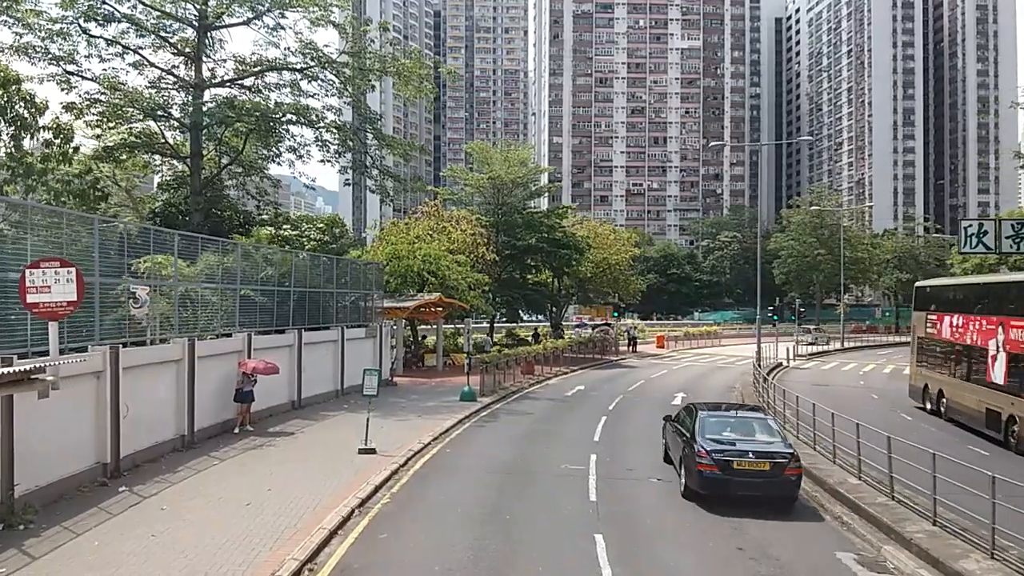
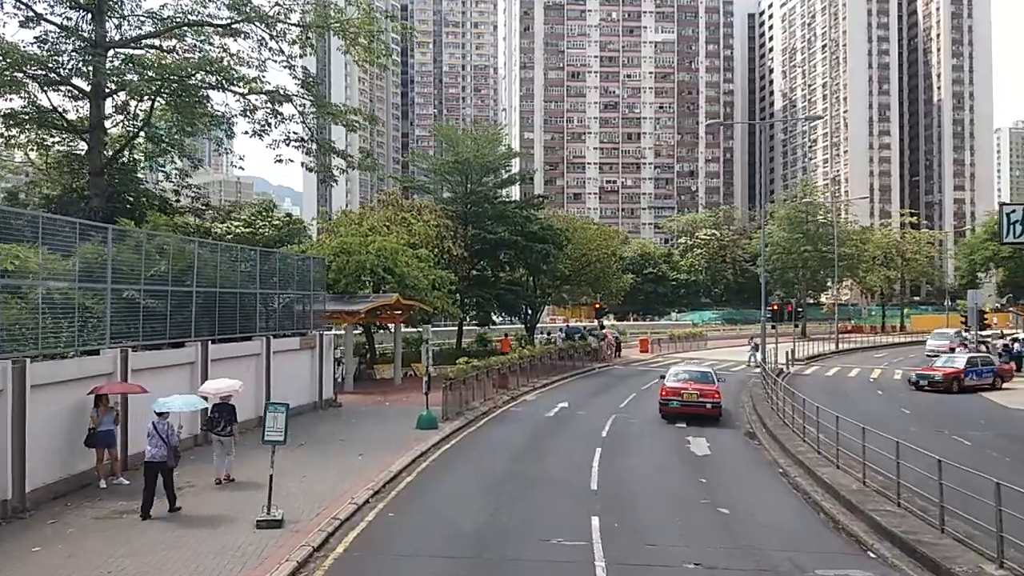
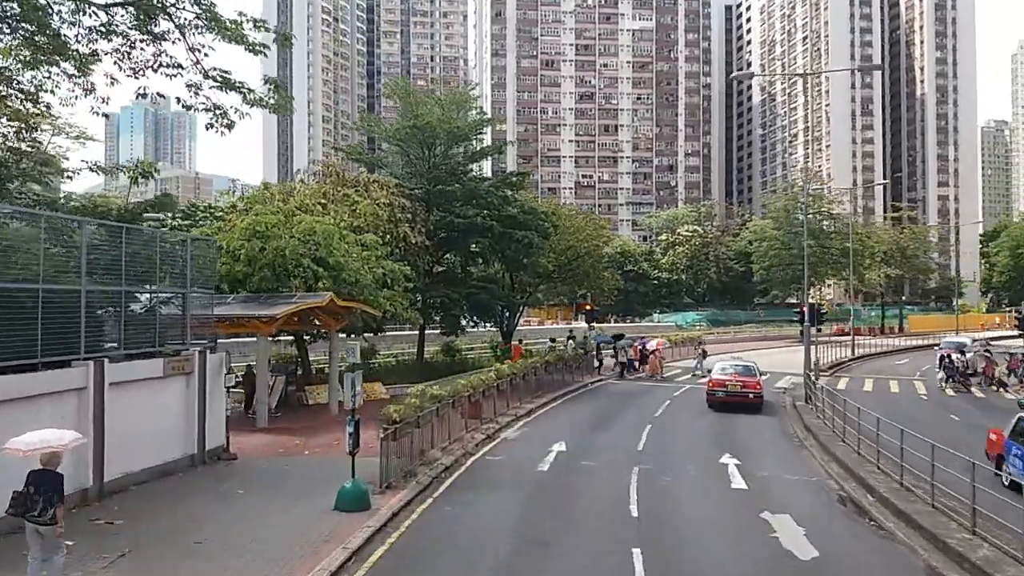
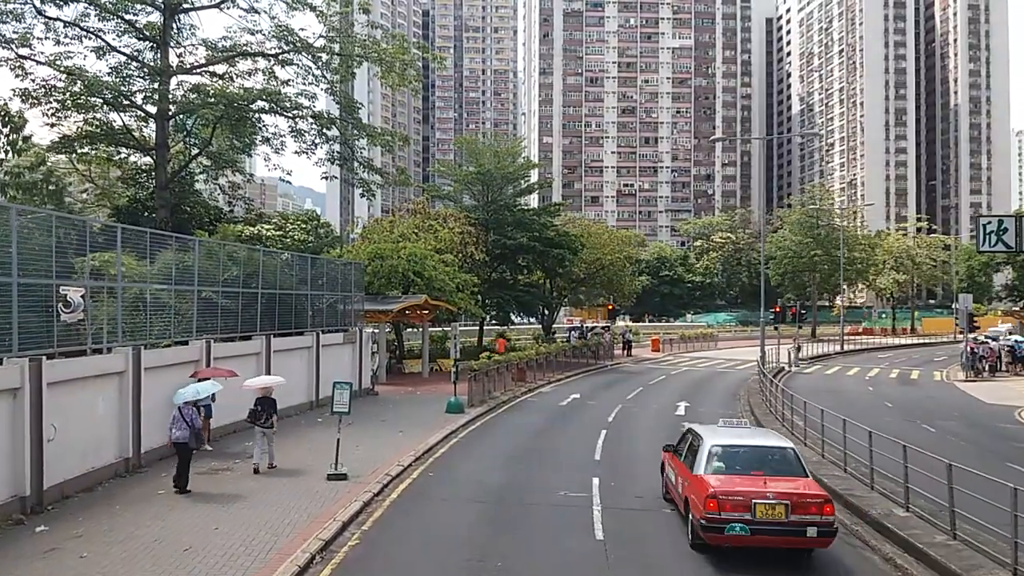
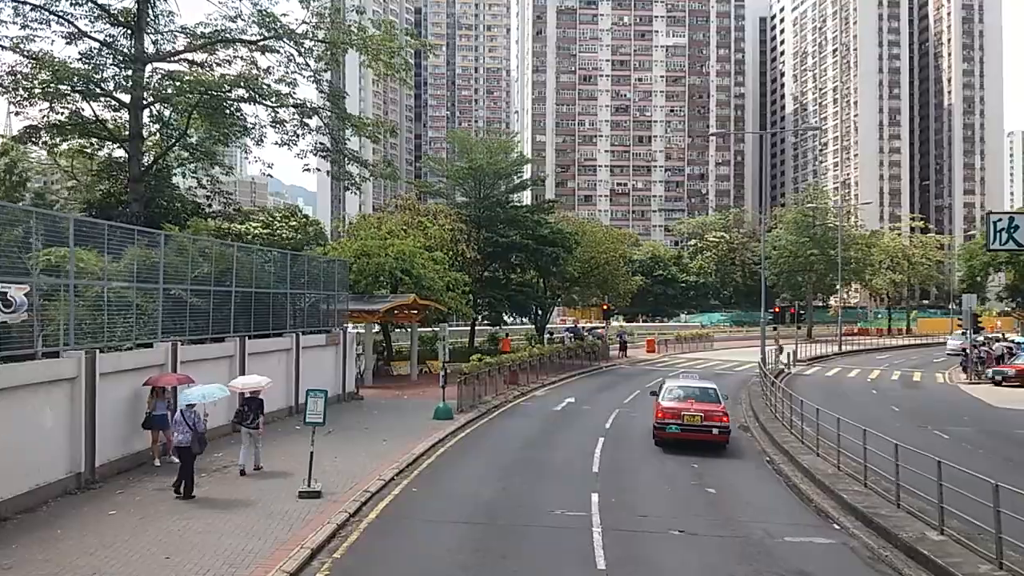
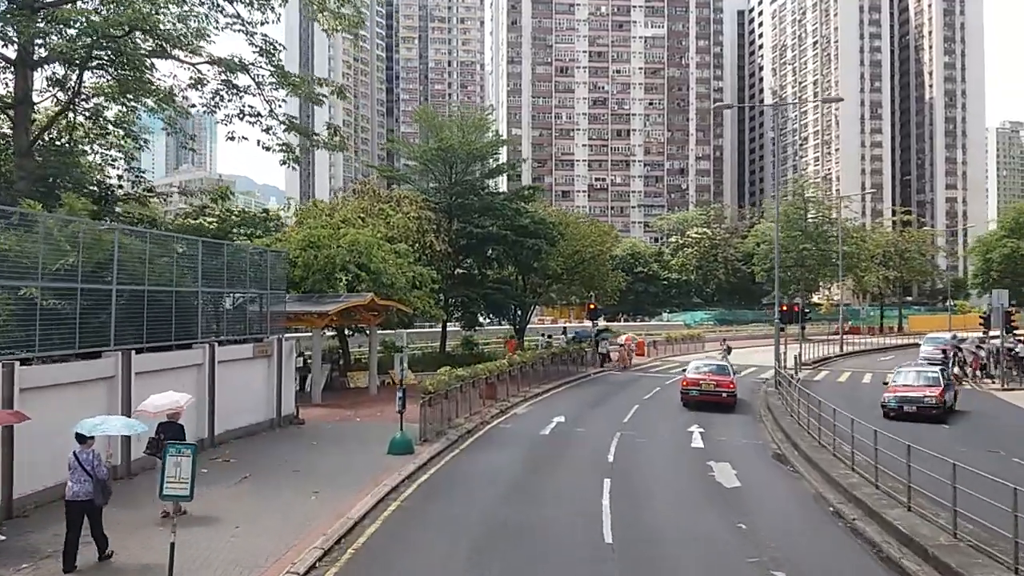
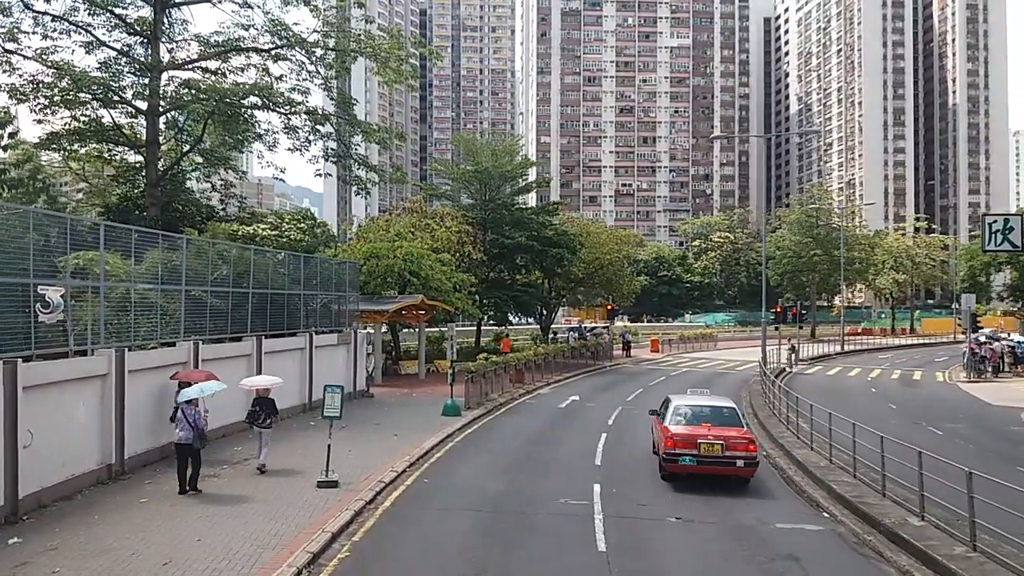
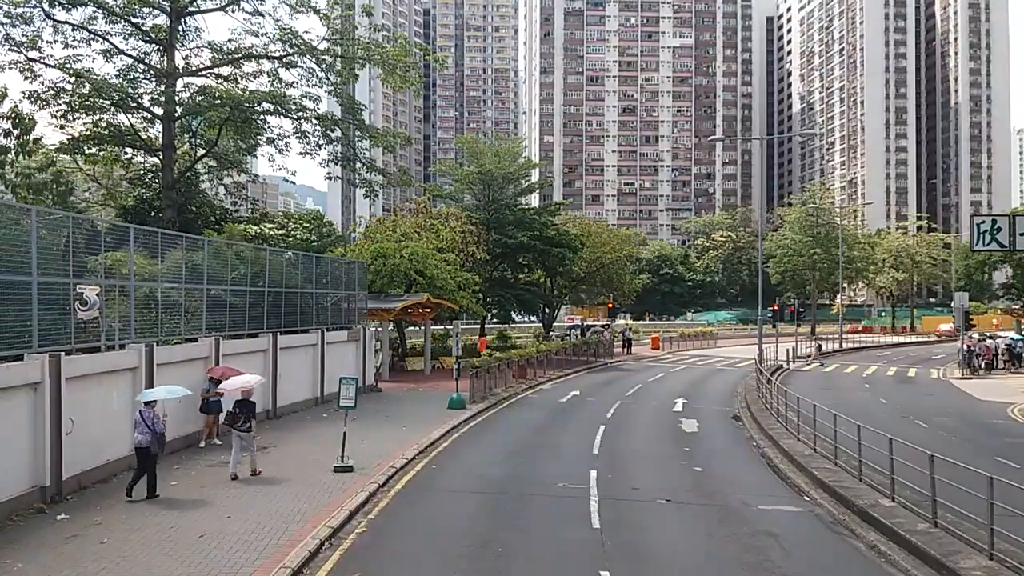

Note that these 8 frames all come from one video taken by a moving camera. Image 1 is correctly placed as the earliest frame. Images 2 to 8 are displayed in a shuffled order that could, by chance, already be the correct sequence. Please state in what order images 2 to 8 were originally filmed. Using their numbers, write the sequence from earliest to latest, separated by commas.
8, 4, 7, 5, 2, 6, 3
